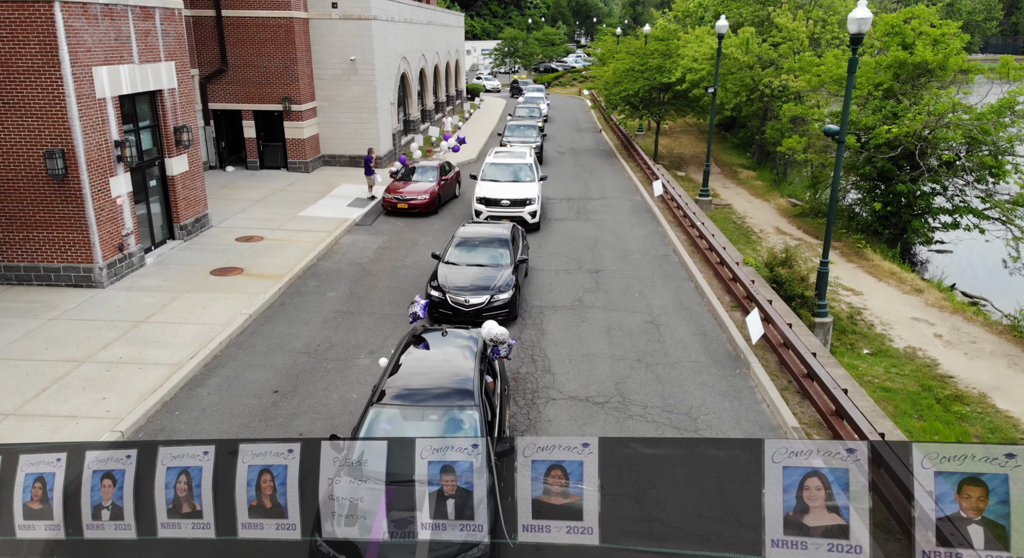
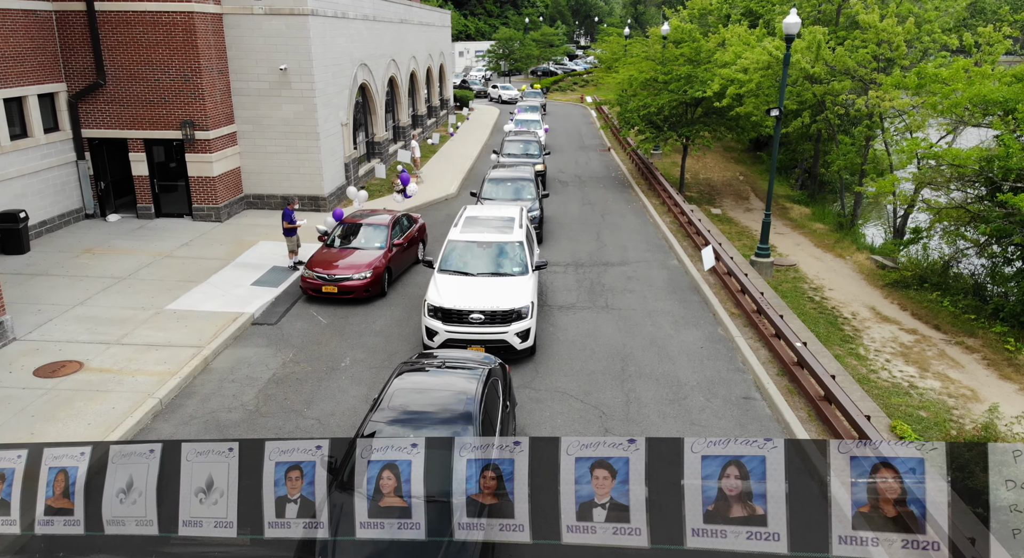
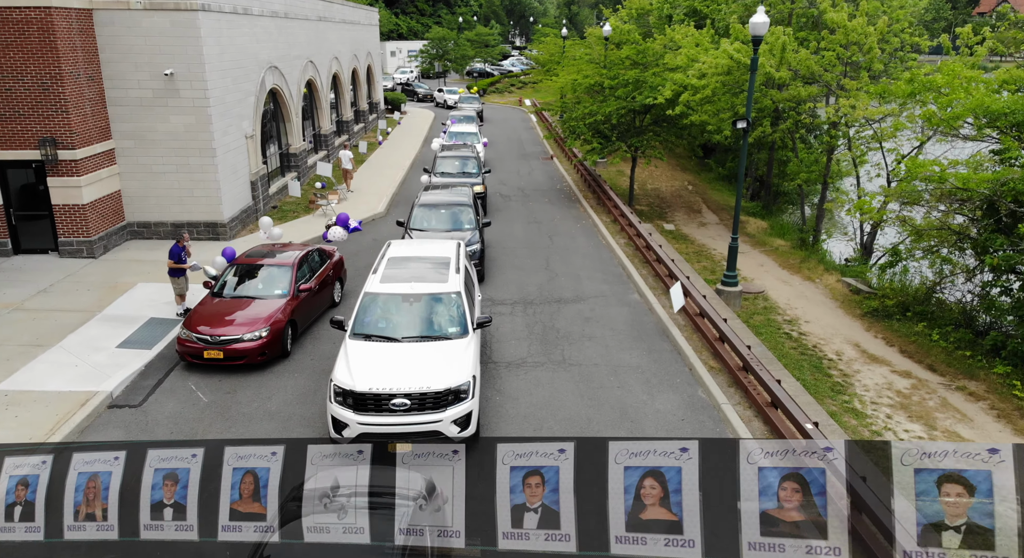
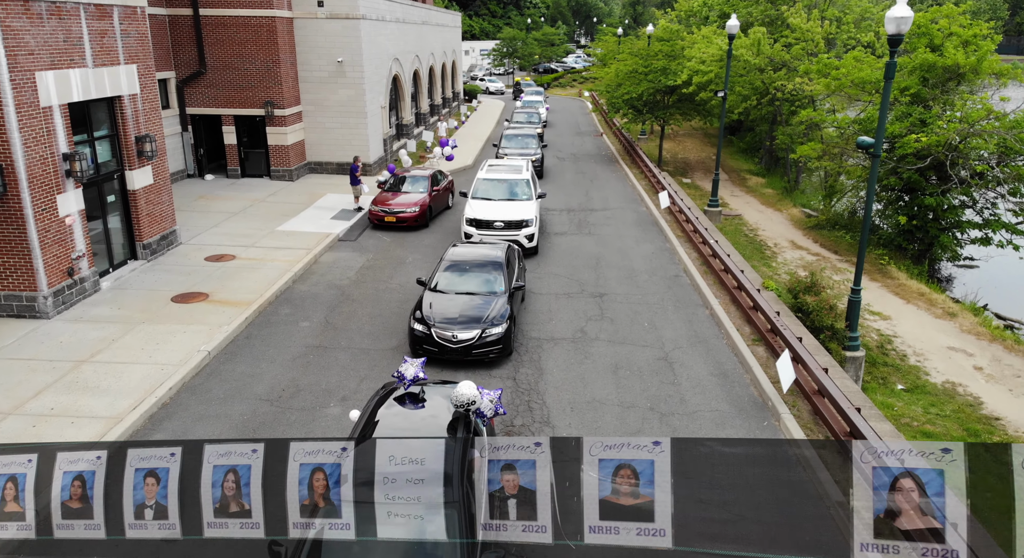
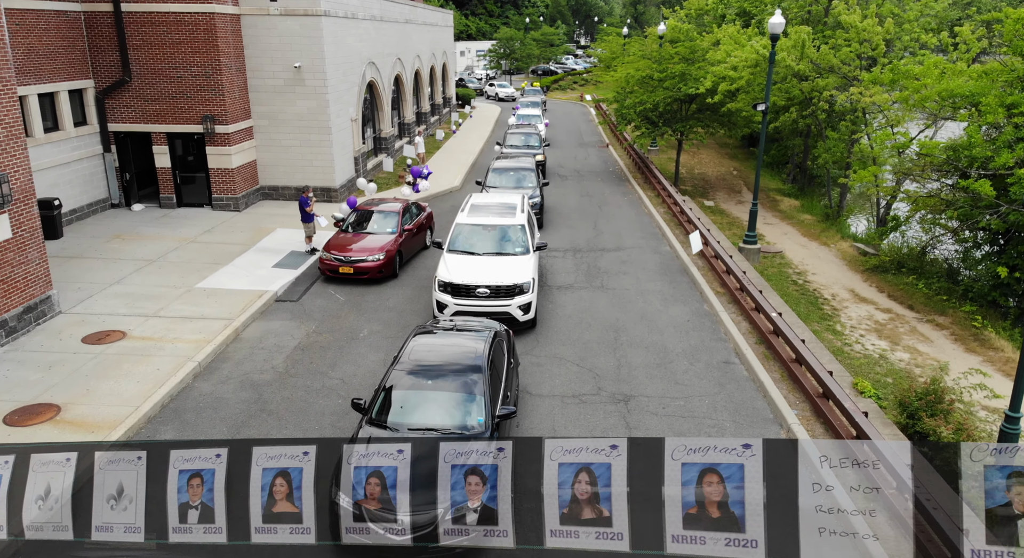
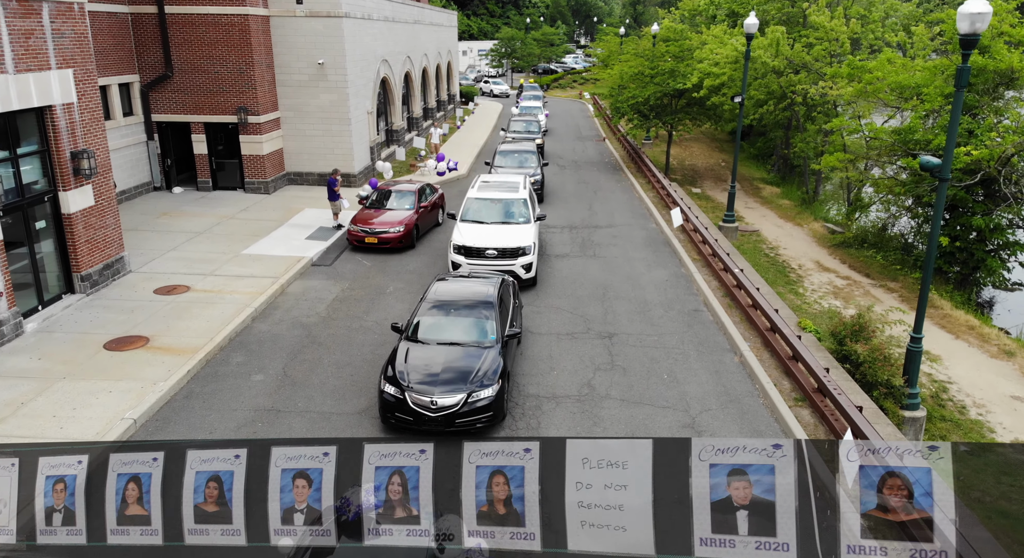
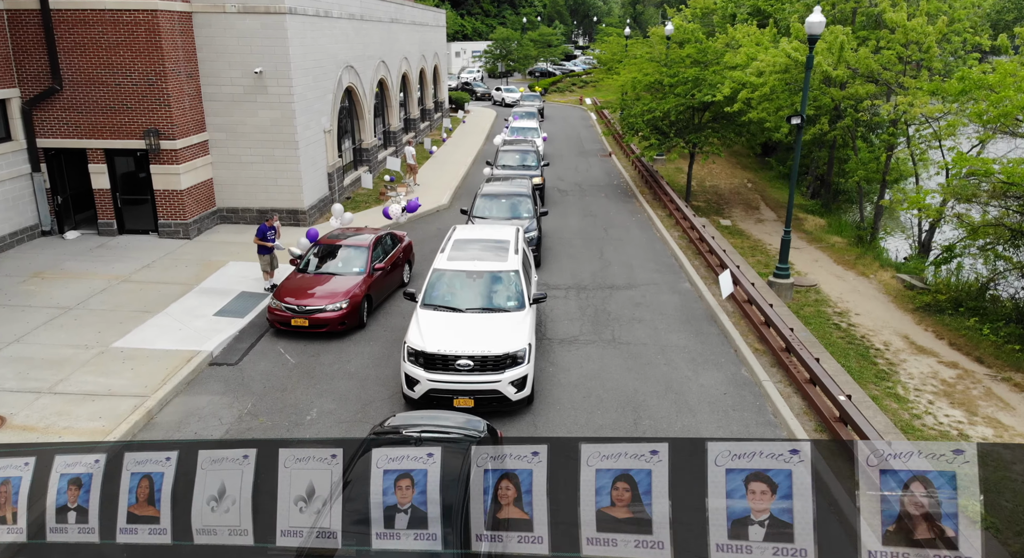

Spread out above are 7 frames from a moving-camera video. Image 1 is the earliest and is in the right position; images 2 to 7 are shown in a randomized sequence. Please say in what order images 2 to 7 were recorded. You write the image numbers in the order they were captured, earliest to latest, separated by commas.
4, 6, 5, 2, 7, 3
